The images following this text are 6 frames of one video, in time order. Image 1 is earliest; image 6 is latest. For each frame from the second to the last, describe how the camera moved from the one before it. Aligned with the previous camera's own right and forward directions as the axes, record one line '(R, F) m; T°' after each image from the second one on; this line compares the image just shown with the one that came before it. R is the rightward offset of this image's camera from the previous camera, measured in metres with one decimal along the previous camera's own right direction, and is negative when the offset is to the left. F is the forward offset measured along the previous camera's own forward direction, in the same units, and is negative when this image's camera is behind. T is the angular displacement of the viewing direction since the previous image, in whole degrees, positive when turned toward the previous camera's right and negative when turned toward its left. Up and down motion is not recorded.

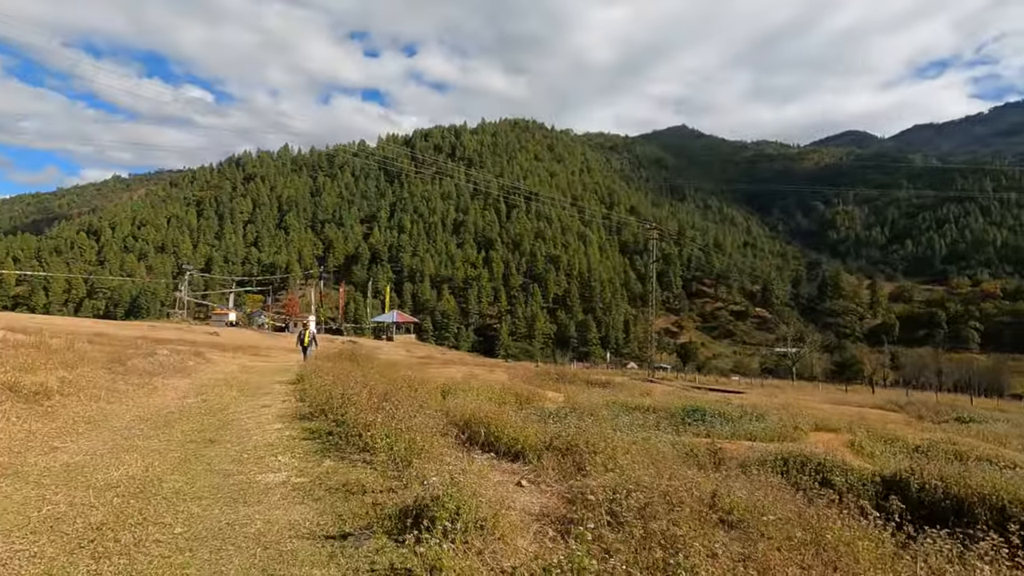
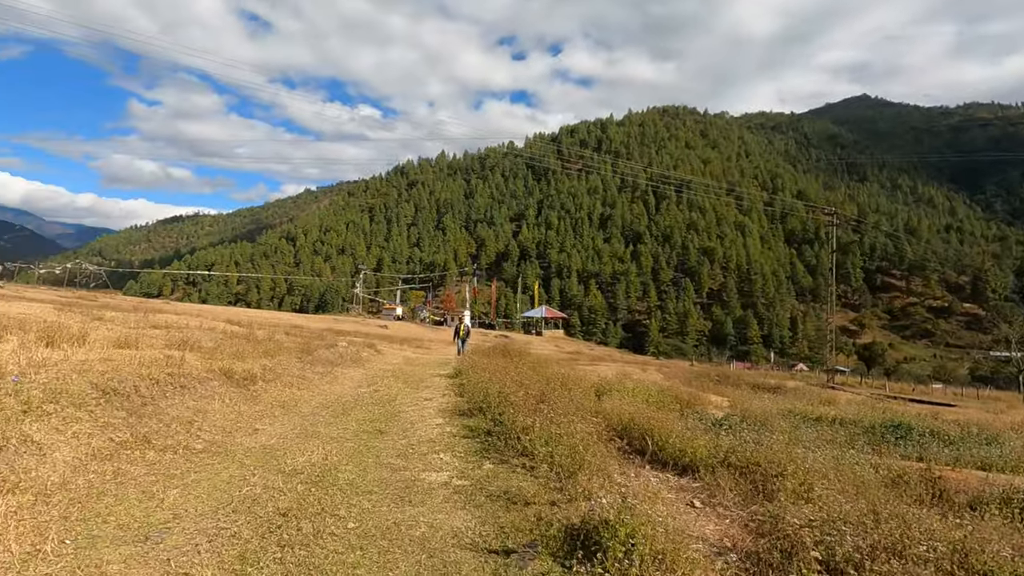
(-0.2, +0.5) m; -15°
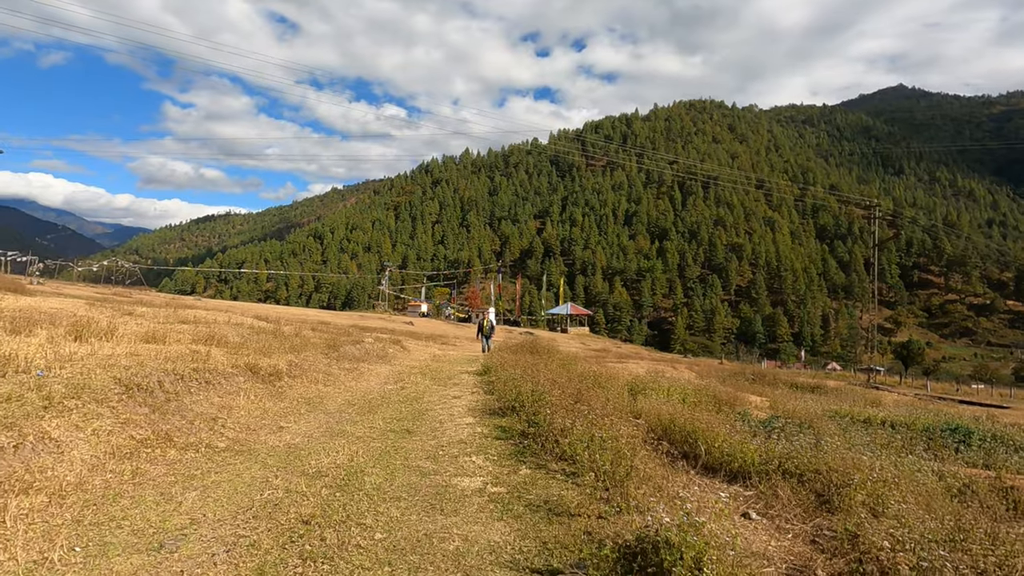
(-0.1, +0.5) m; -2°
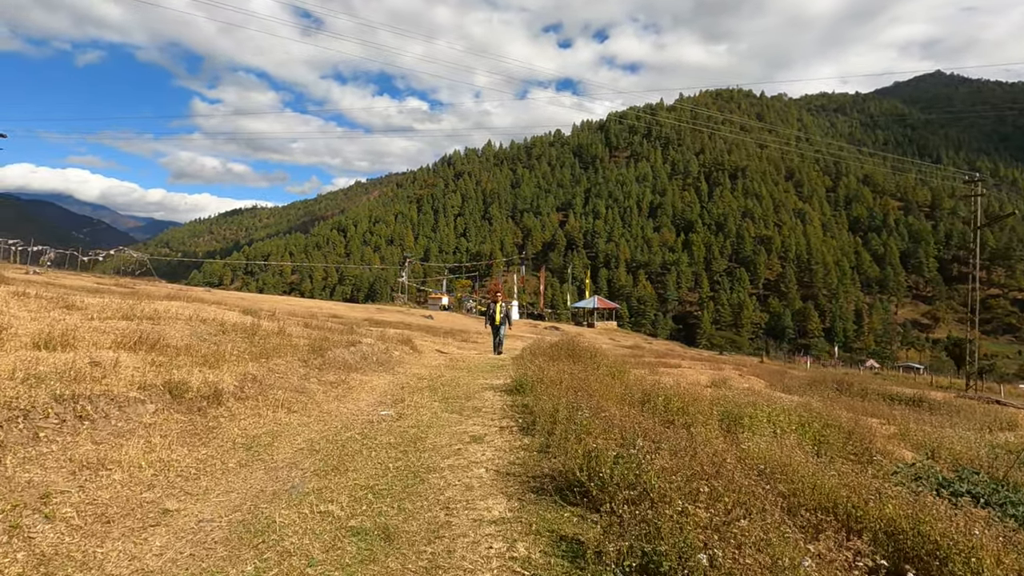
(-0.4, +4.2) m; -2°
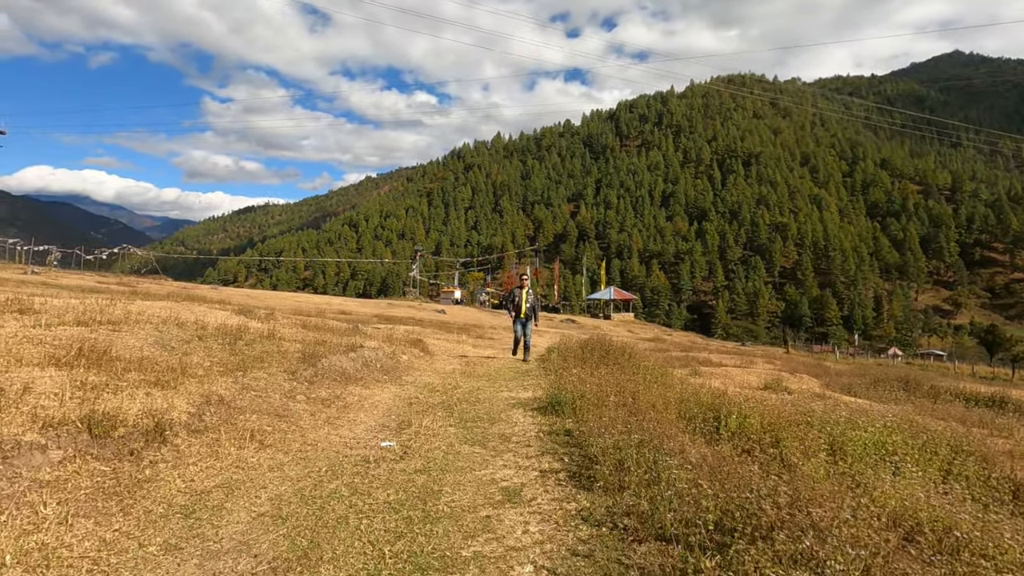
(-0.3, +2.3) m; -1°
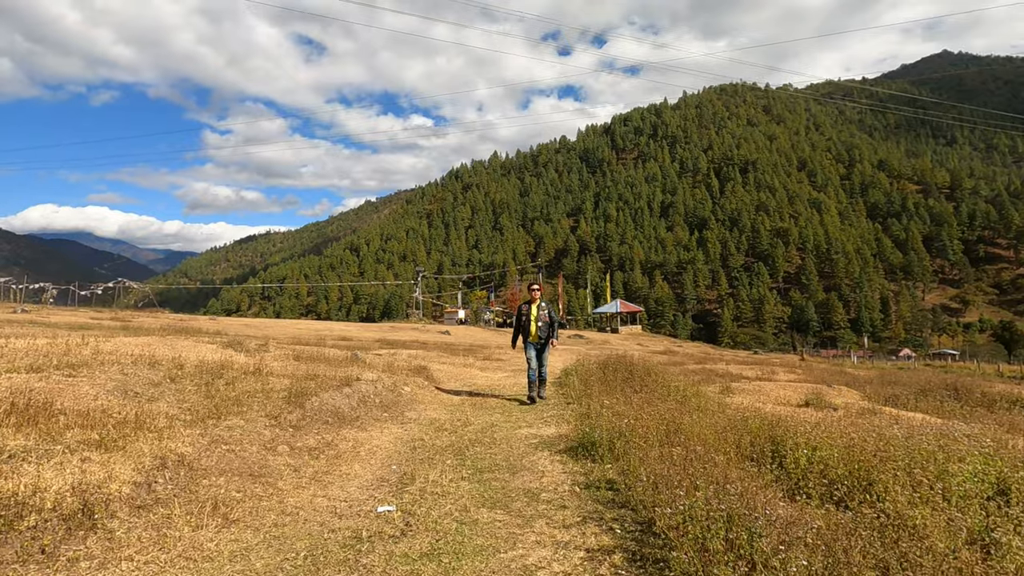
(-0.2, +1.5) m; 0°
